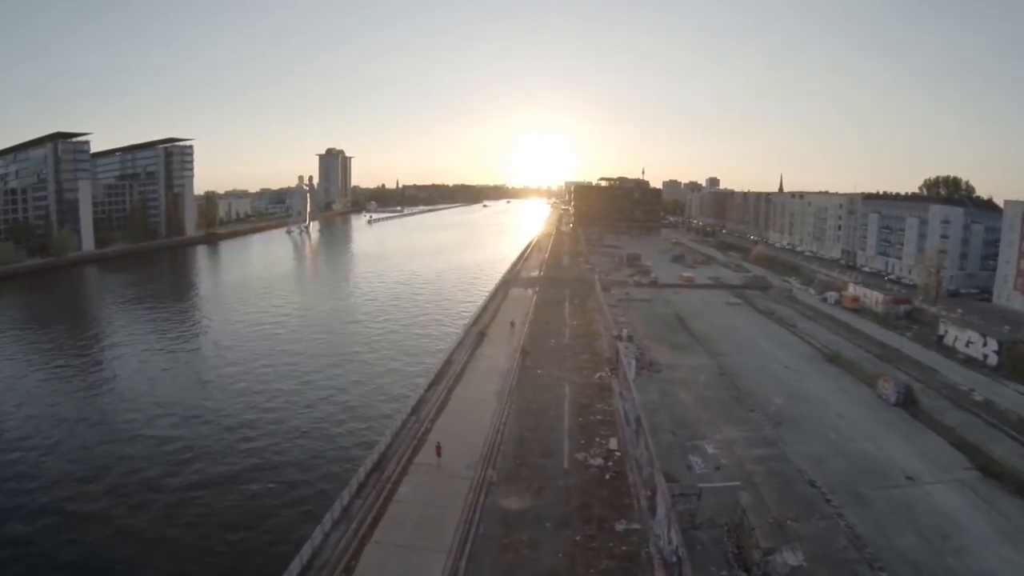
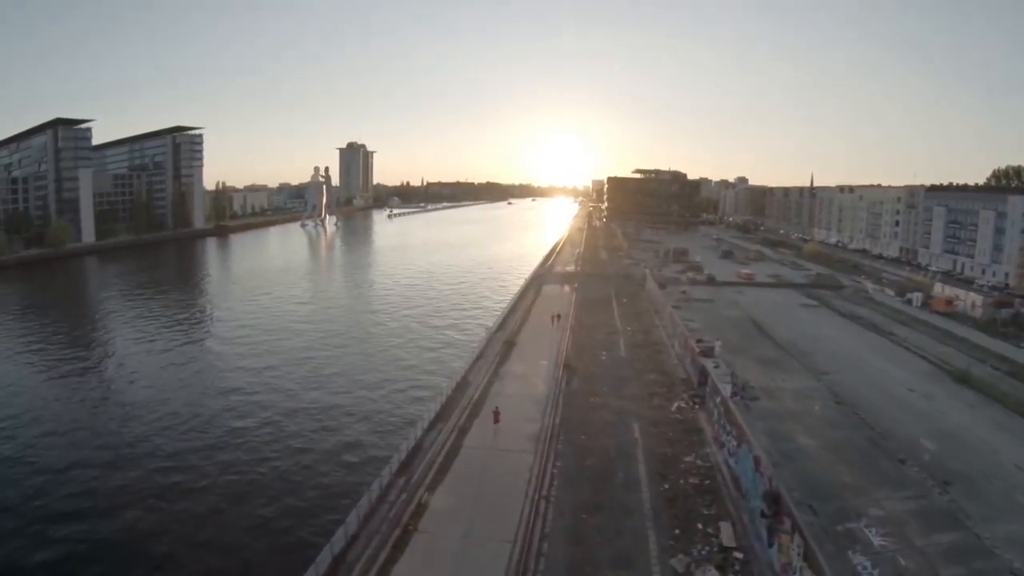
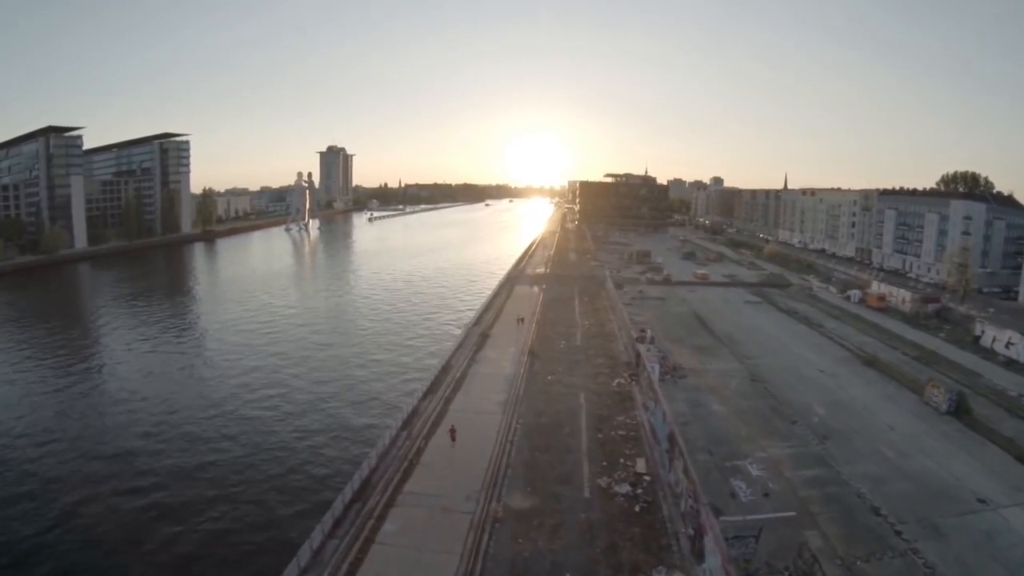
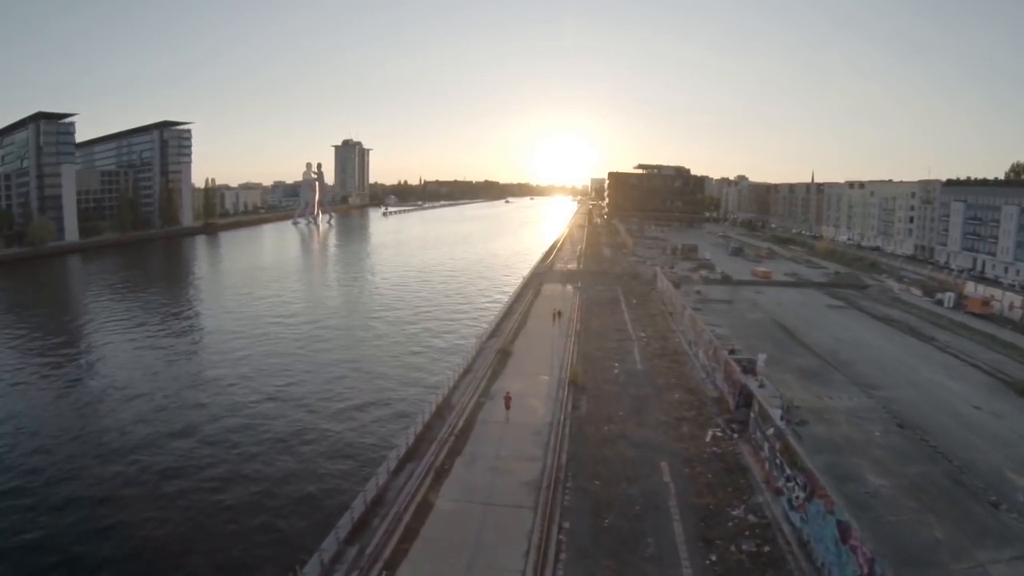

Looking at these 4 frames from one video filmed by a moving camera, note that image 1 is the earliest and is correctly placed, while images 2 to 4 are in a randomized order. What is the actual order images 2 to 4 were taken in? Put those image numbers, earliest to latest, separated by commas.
3, 2, 4
